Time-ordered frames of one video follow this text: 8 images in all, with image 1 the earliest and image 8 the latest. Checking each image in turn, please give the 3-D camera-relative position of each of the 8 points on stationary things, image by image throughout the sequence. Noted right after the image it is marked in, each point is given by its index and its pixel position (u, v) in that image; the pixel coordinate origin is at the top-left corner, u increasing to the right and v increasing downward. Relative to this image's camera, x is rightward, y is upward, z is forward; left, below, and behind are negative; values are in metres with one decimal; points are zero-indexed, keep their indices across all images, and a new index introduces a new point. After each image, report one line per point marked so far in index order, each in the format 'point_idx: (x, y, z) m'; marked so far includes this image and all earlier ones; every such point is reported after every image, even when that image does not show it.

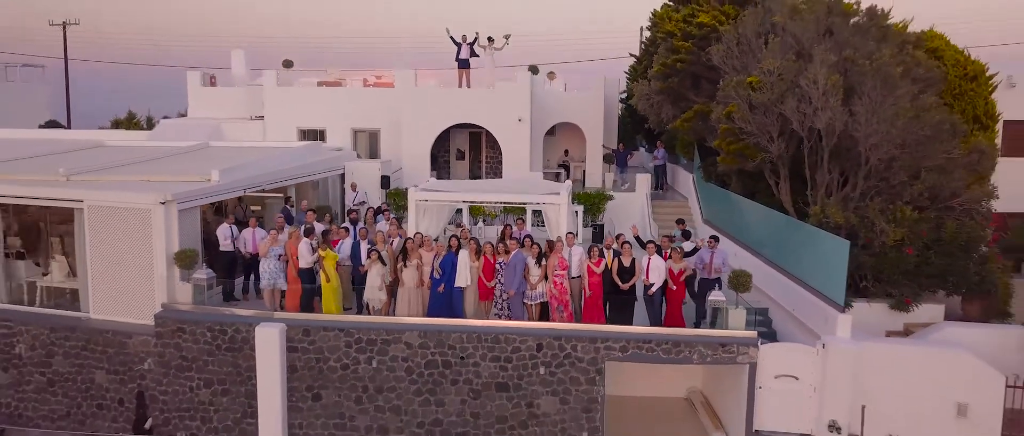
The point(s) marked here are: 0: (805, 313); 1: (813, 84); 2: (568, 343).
0: (+4.4, -1.4, +9.9) m
1: (+4.5, +2.0, +10.3) m
2: (+0.8, -1.7, +9.3) m
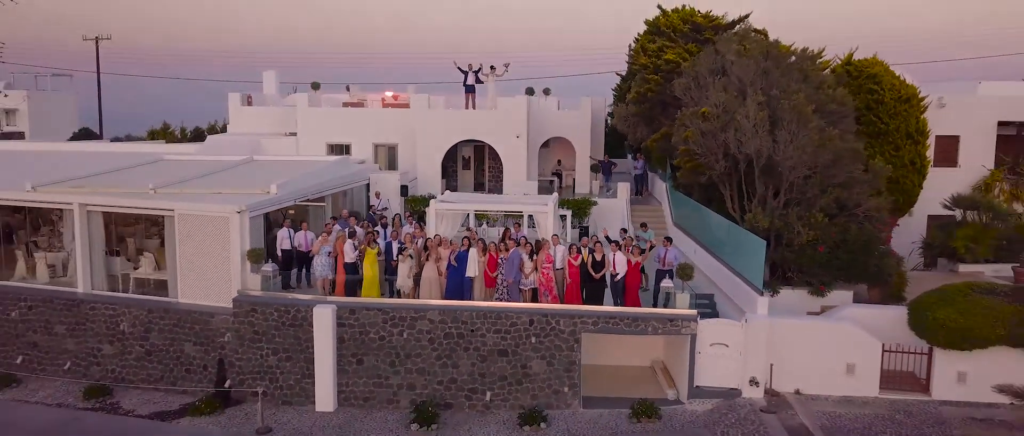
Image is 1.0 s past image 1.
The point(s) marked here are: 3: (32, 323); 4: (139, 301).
0: (+4.3, -1.5, +12.7) m
1: (+4.5, +1.9, +13.1) m
2: (+0.8, -1.8, +12.1) m
3: (-10.1, -2.2, +14.2) m
4: (-7.5, -1.7, +13.6) m
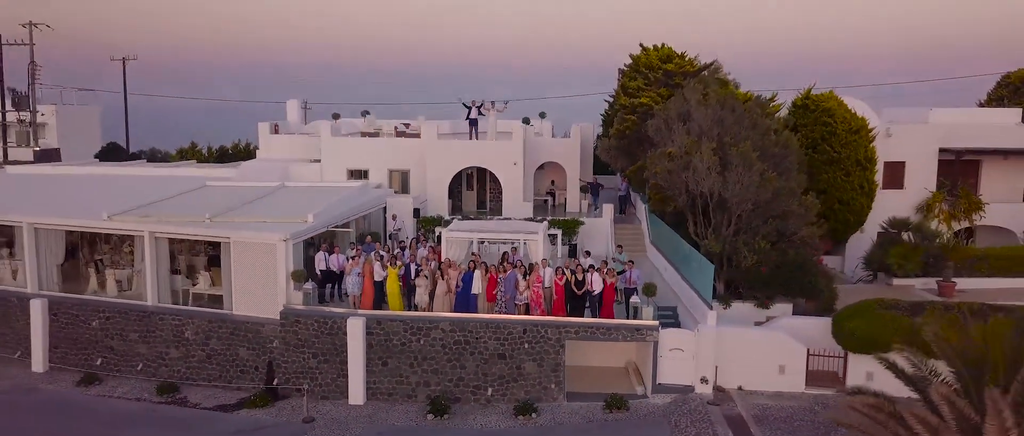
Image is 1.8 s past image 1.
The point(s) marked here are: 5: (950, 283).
0: (+4.3, -2.1, +15.5) m
1: (+4.4, +1.3, +15.9) m
2: (+0.7, -2.4, +14.9) m
3: (-10.2, -2.8, +17.0) m
4: (-7.6, -2.3, +16.4) m
5: (+12.2, -1.8, +18.7) m
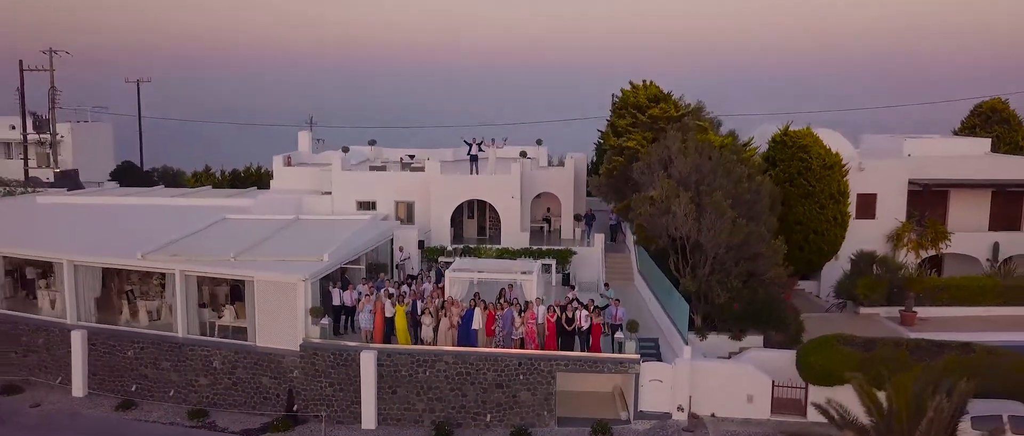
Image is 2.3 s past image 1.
0: (+4.2, -3.2, +17.2) m
1: (+4.3, +0.2, +17.6) m
2: (+0.6, -3.5, +16.6) m
3: (-10.2, -3.9, +18.7) m
4: (-7.7, -3.4, +18.1) m
5: (+12.1, -2.9, +20.4) m
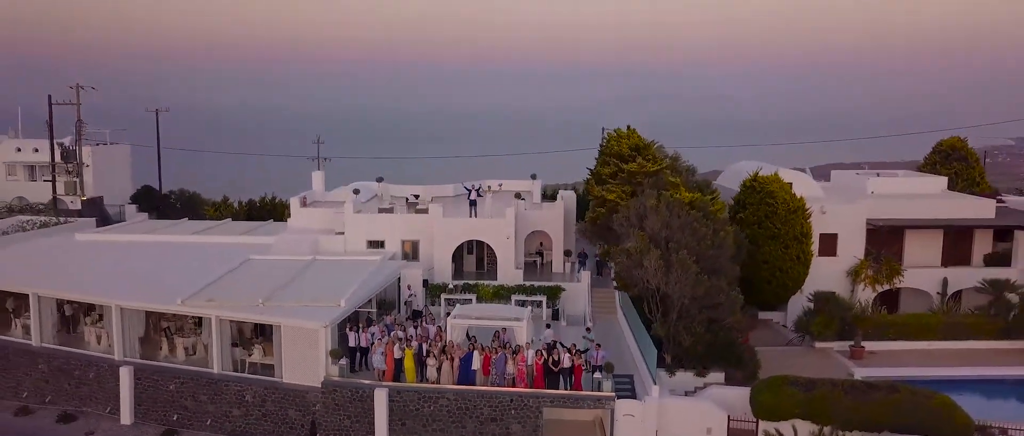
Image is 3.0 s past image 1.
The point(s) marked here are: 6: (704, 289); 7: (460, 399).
0: (+4.0, -4.8, +19.9) m
1: (+4.1, -1.4, +20.2) m
2: (+0.4, -5.2, +19.3) m
3: (-10.4, -5.6, +21.4) m
4: (-7.9, -5.0, +20.8) m
5: (+11.9, -4.5, +23.1) m
6: (+5.7, -2.1, +19.8) m
7: (-1.5, -5.2, +19.4) m
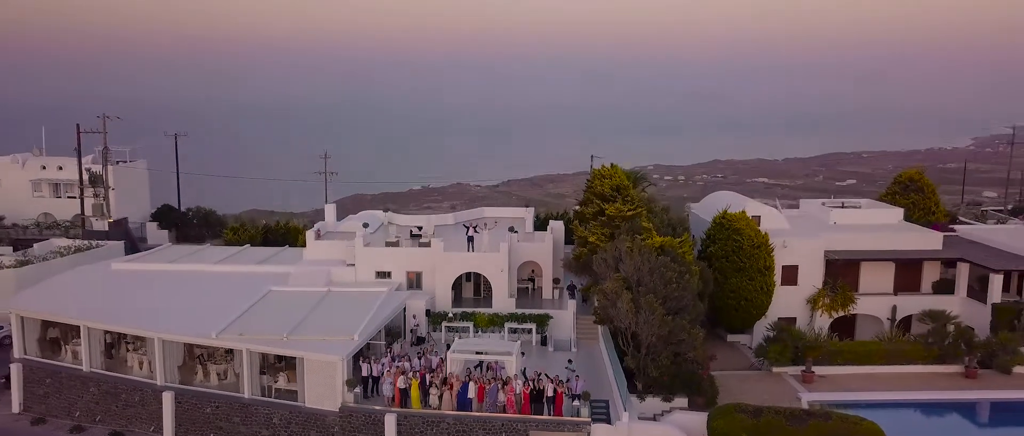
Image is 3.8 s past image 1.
0: (+3.7, -6.5, +23.1) m
1: (+3.8, -3.0, +23.3) m
2: (+0.1, -6.8, +22.5) m
3: (-10.7, -7.2, +24.6) m
4: (-8.2, -6.7, +24.0) m
5: (+11.6, -6.1, +26.2) m
6: (+5.4, -3.8, +23.0) m
7: (-1.8, -6.9, +22.7) m
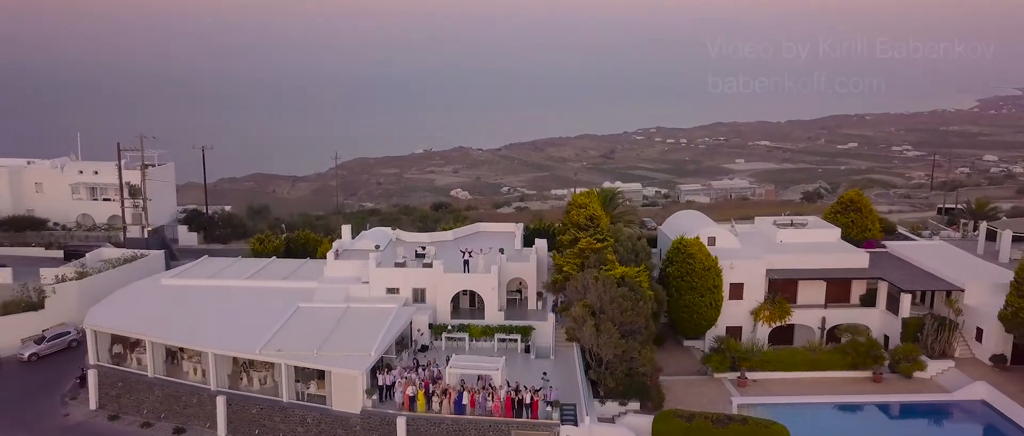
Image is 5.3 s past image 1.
0: (+3.0, -8.3, +28.9) m
1: (+3.2, -4.8, +29.0) m
2: (-0.5, -8.7, +28.4) m
3: (-11.3, -9.0, +30.6) m
4: (-8.8, -8.5, +29.9) m
5: (+11.0, -7.7, +32.0) m
6: (+4.8, -5.6, +28.6) m
7: (-2.4, -8.8, +28.6) m
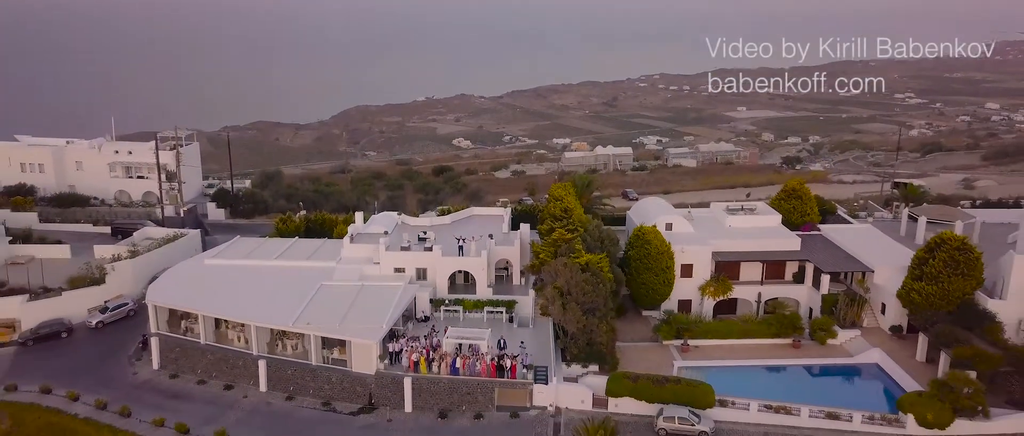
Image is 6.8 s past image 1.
0: (+2.2, -8.3, +36.3) m
1: (+2.3, -4.9, +36.1) m
2: (-1.4, -8.8, +35.8) m
3: (-12.2, -8.9, +38.1) m
4: (-9.6, -8.4, +37.4) m
5: (+10.2, -7.5, +39.3) m
6: (+3.9, -5.7, +35.8) m
7: (-3.3, -8.9, +36.0) m
